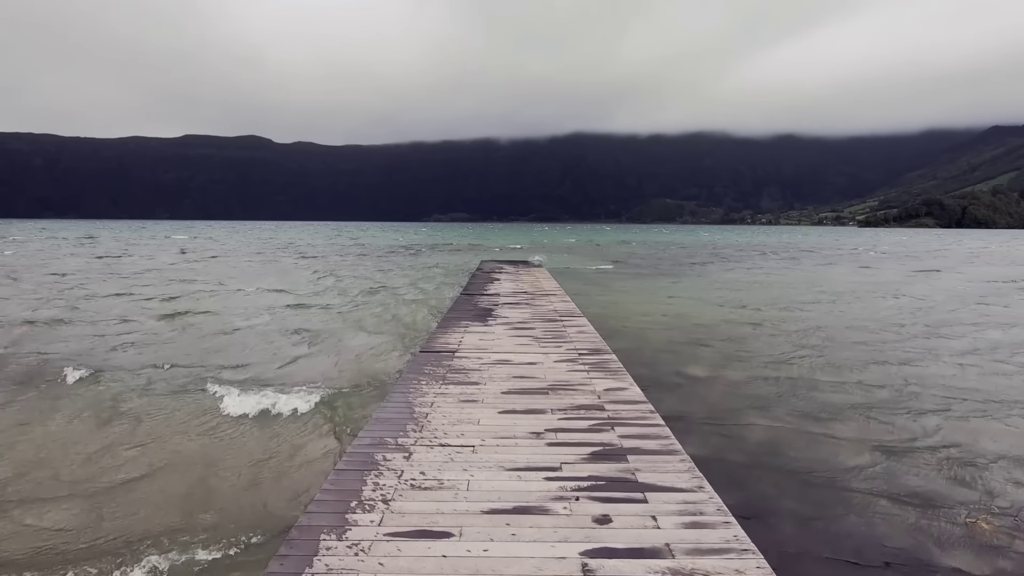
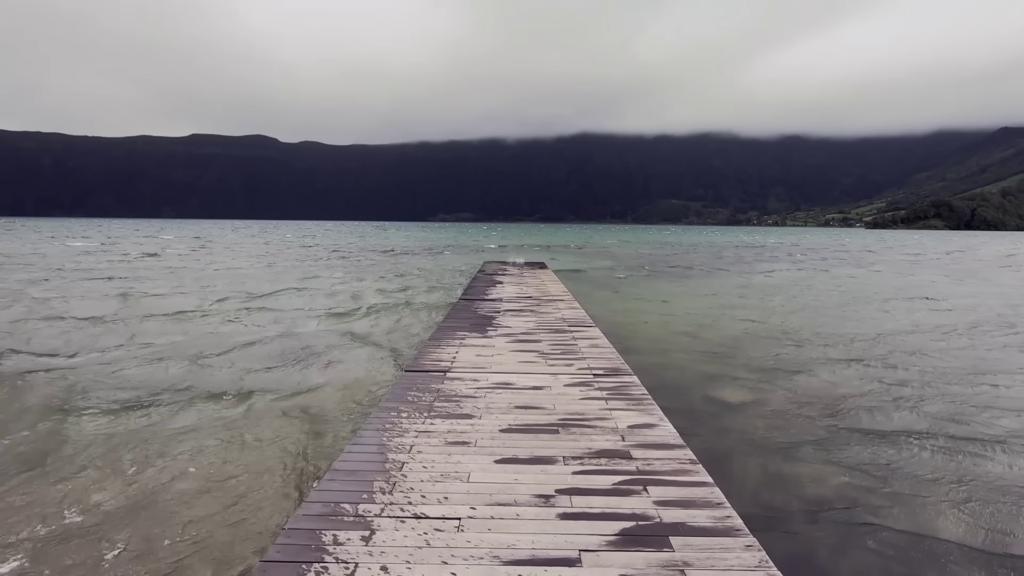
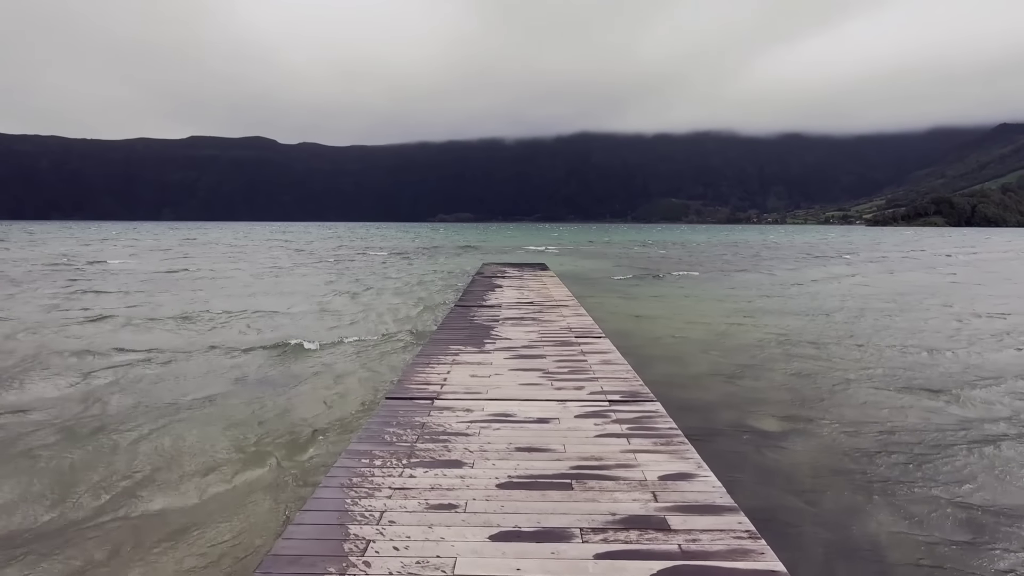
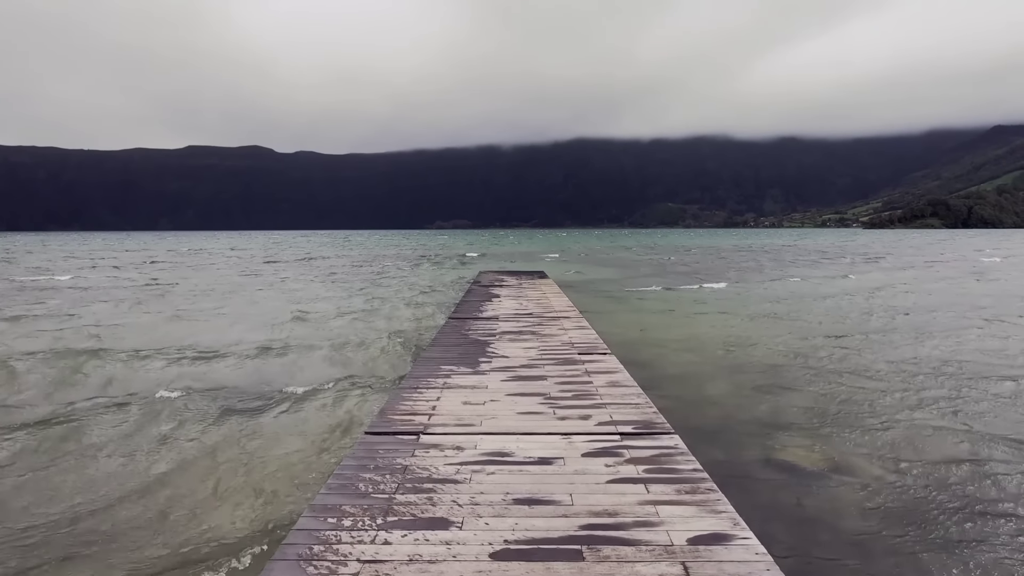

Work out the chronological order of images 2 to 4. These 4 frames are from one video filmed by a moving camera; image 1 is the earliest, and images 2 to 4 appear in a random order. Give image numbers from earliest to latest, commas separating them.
2, 3, 4
